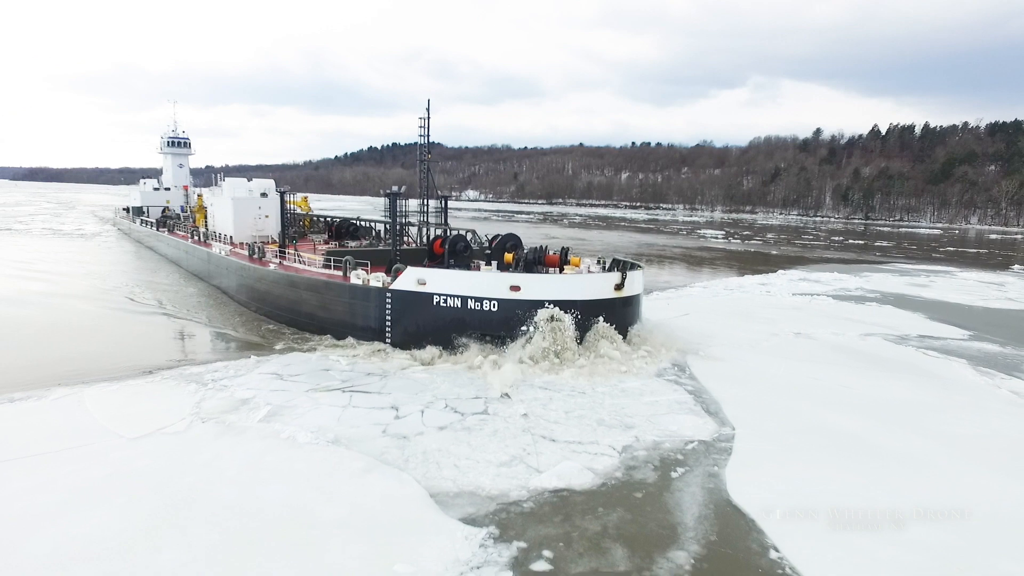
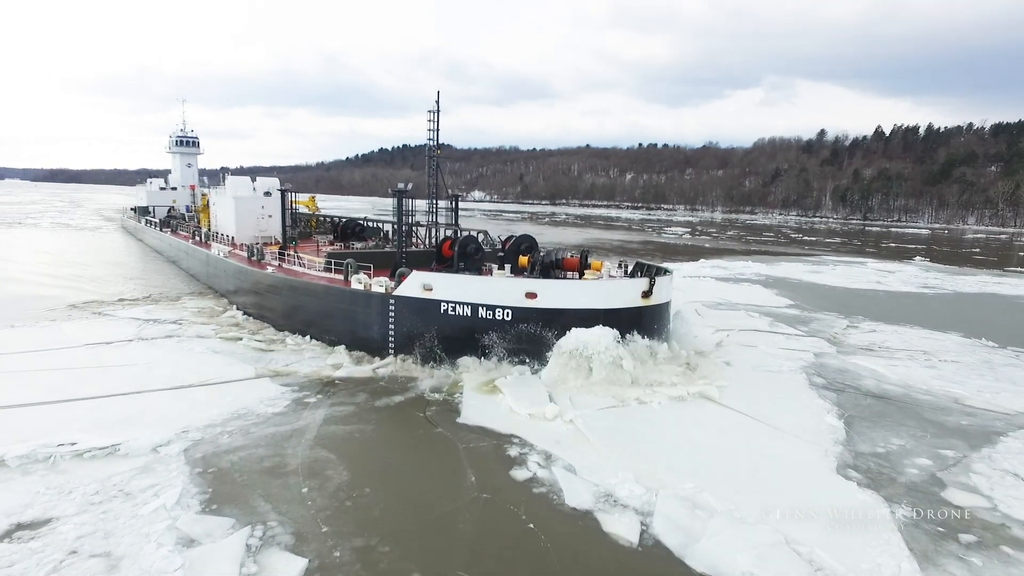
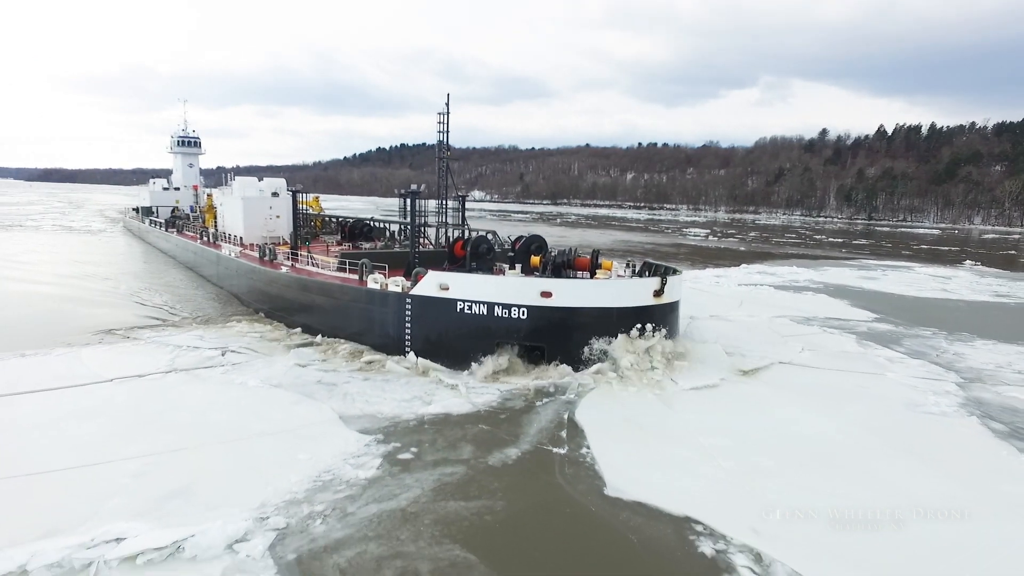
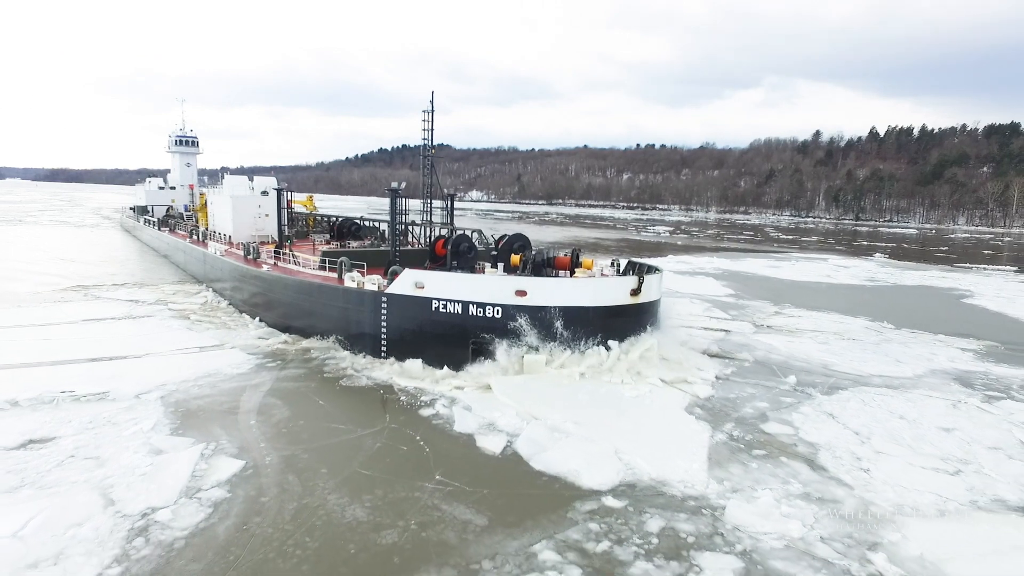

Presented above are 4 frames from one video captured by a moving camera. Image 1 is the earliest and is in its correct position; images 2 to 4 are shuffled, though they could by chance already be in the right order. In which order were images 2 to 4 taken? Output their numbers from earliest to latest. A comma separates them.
3, 2, 4
